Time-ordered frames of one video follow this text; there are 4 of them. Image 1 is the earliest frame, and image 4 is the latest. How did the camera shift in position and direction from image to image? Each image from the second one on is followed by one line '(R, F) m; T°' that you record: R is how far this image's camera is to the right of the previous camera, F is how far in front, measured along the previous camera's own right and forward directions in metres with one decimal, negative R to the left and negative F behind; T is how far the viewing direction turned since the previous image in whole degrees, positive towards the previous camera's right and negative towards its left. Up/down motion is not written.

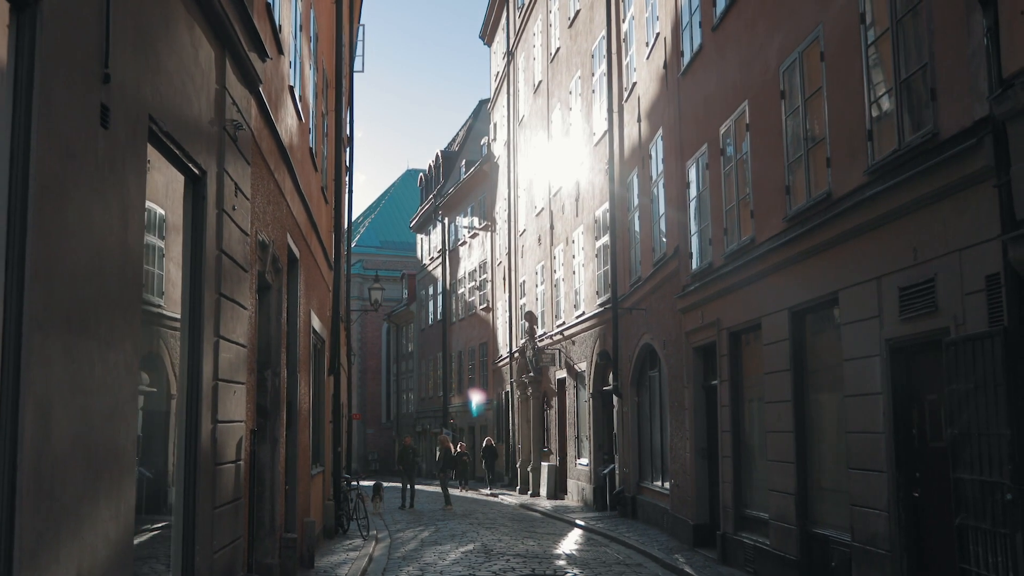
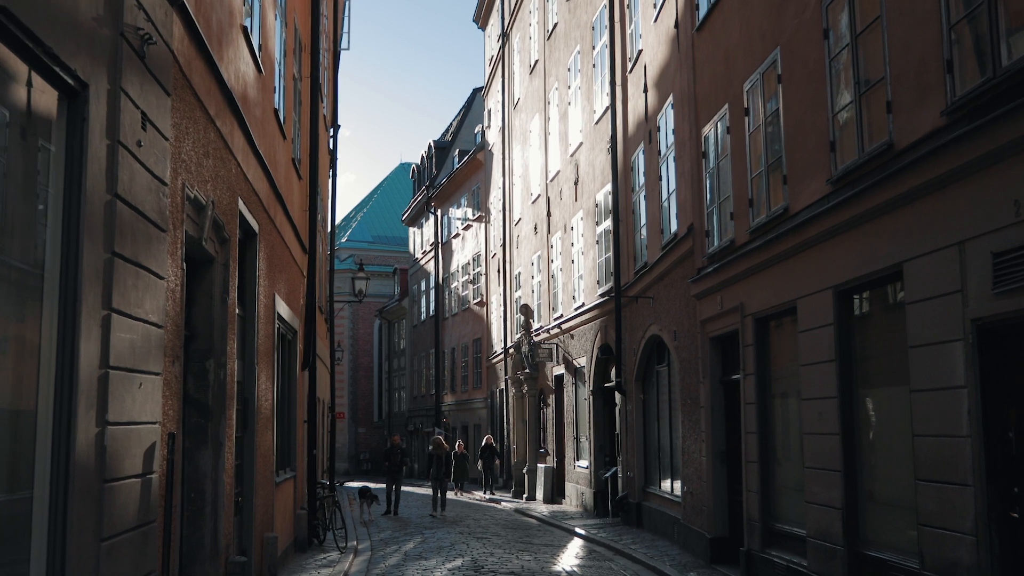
(0.0, +1.9) m; 0°
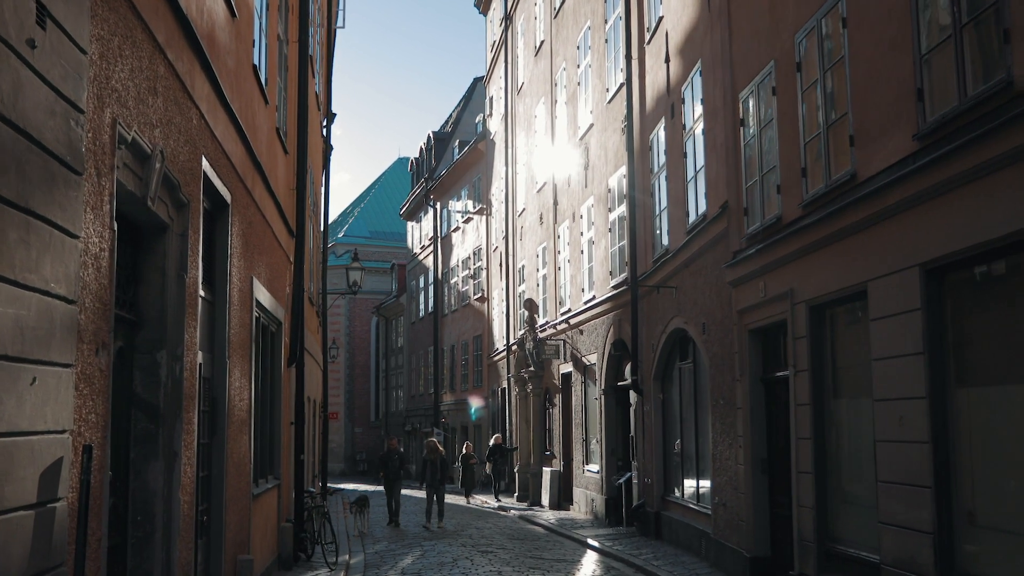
(-0.2, +1.8) m; 0°
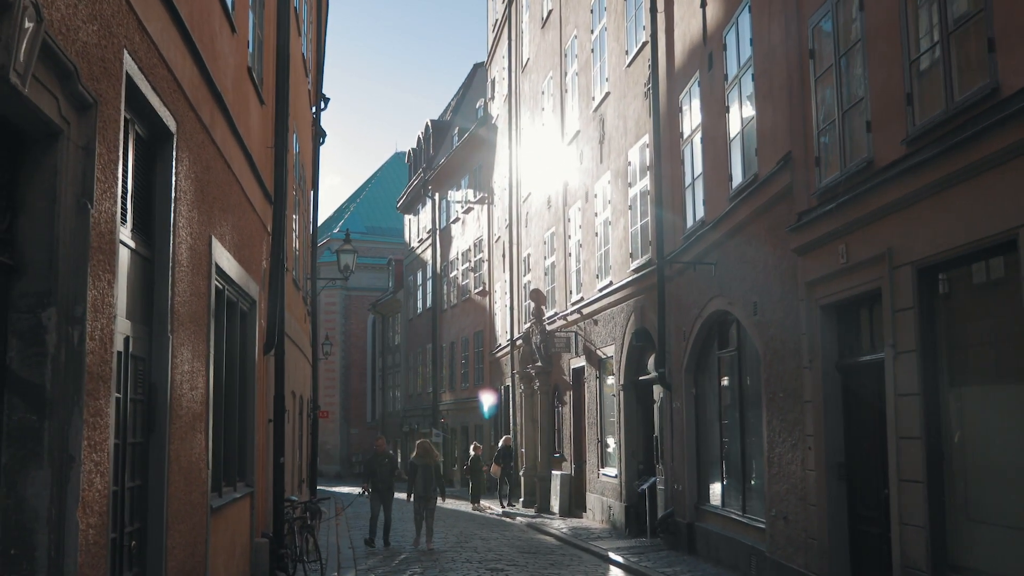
(-0.2, +2.3) m; 0°
